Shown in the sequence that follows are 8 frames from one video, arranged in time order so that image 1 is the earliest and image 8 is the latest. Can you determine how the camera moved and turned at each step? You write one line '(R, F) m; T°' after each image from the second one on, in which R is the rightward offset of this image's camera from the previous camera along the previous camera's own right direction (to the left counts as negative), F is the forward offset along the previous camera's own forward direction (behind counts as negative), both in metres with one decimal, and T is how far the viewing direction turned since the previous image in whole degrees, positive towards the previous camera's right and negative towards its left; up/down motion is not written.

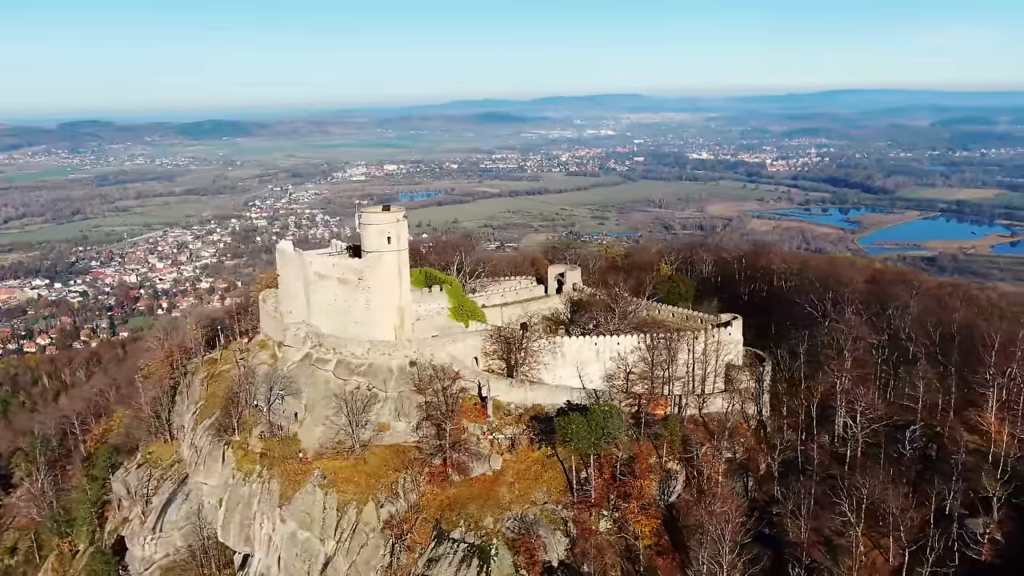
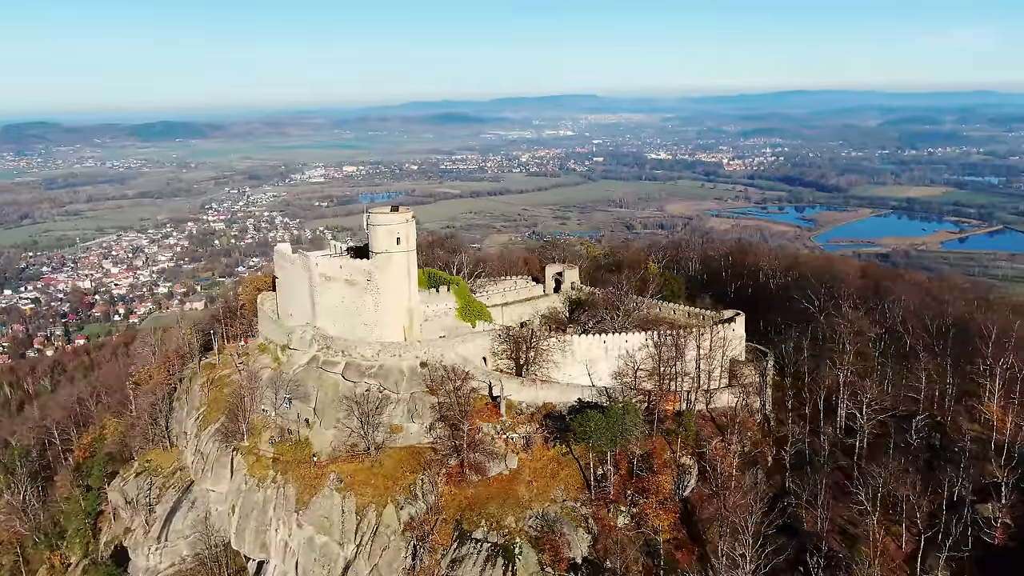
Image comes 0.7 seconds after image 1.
(-1.8, 0.0) m; +3°
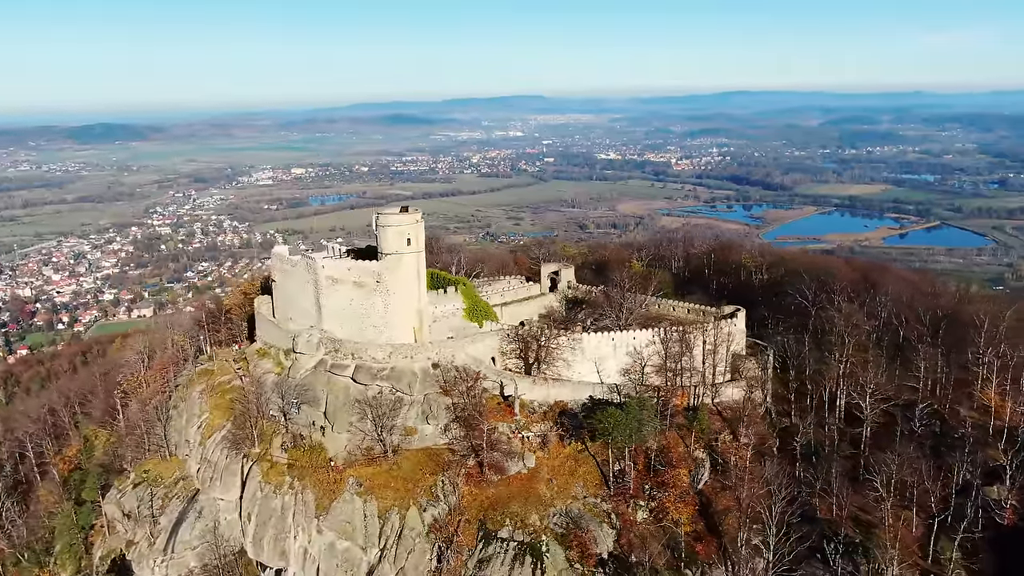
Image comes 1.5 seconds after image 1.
(-2.1, 0.0) m; +4°
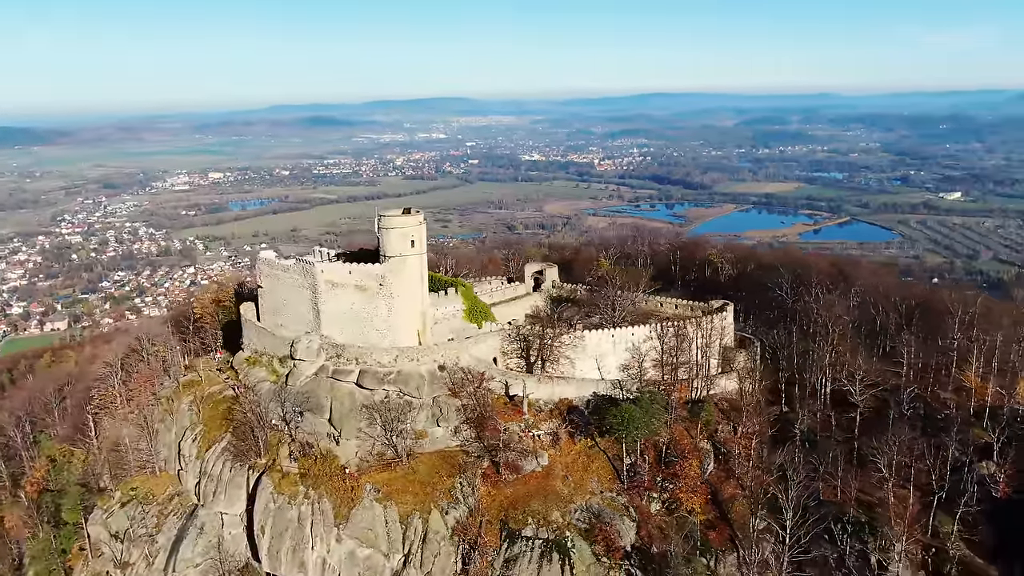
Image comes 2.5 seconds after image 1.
(-2.8, 0.0) m; +6°
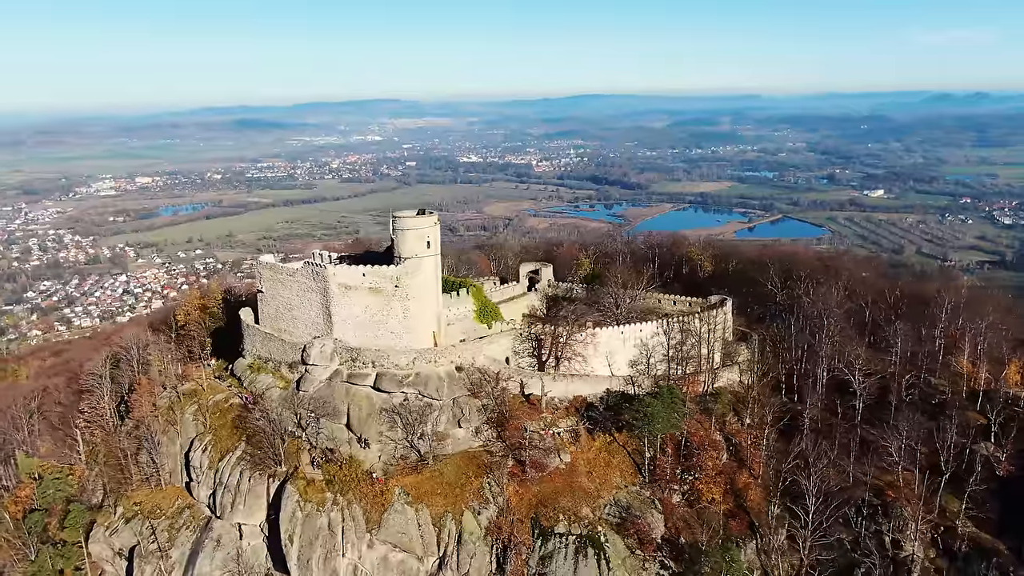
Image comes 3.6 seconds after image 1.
(-2.7, 0.0) m; +5°
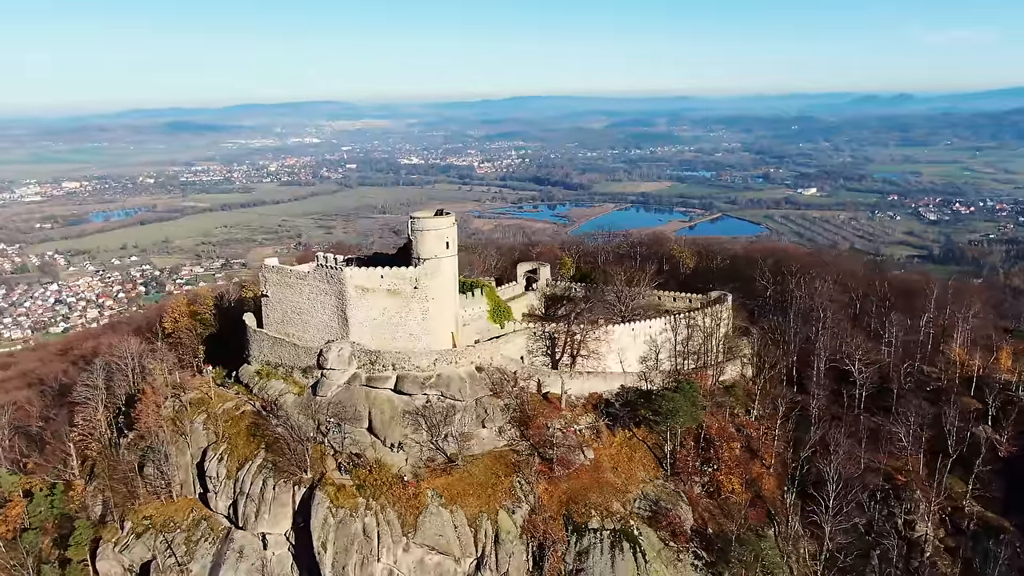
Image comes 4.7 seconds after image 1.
(-2.7, 0.0) m; +4°
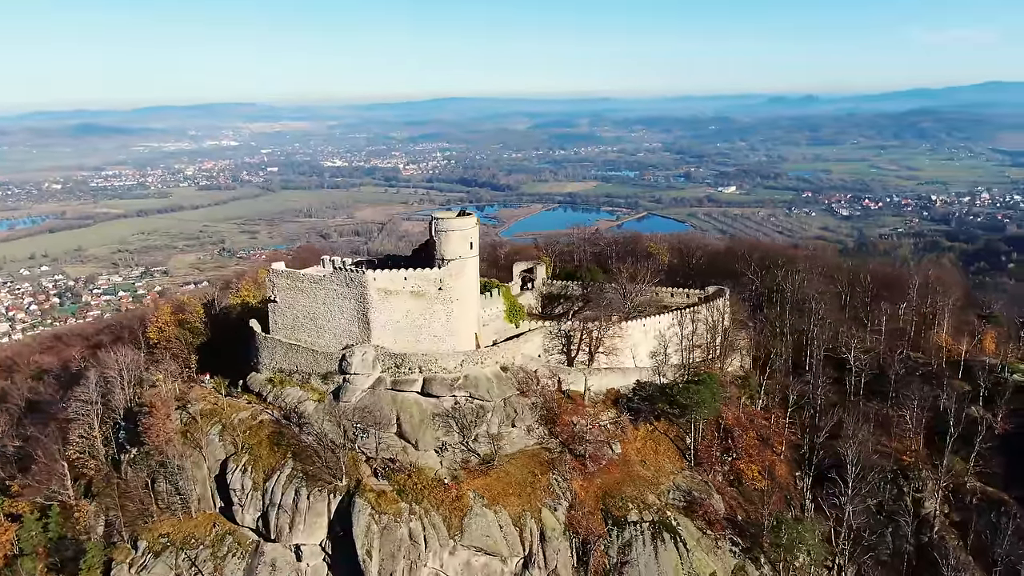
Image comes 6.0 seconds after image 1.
(-3.4, +0.1) m; +6°
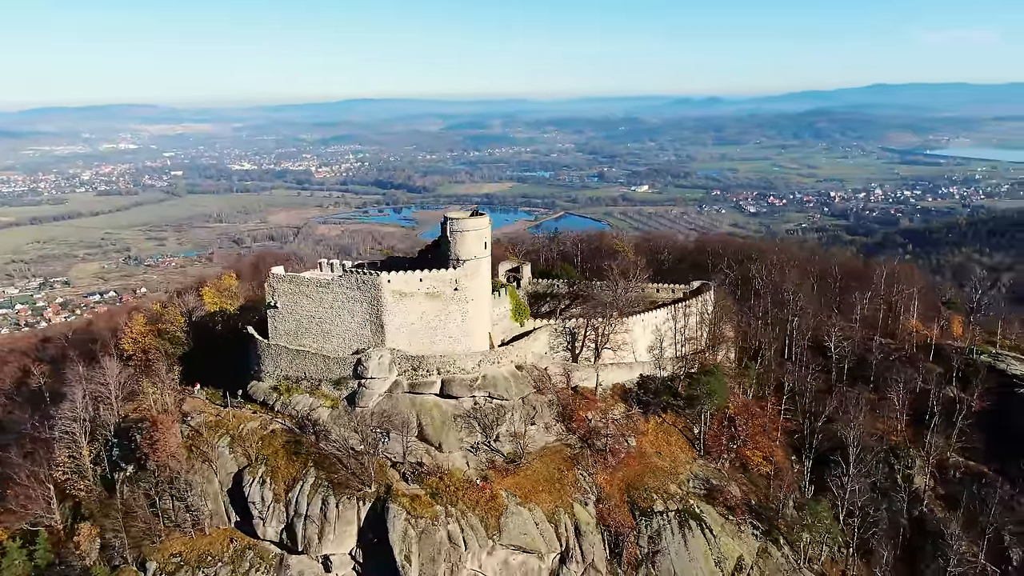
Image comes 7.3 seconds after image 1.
(-3.4, +0.1) m; +6°
